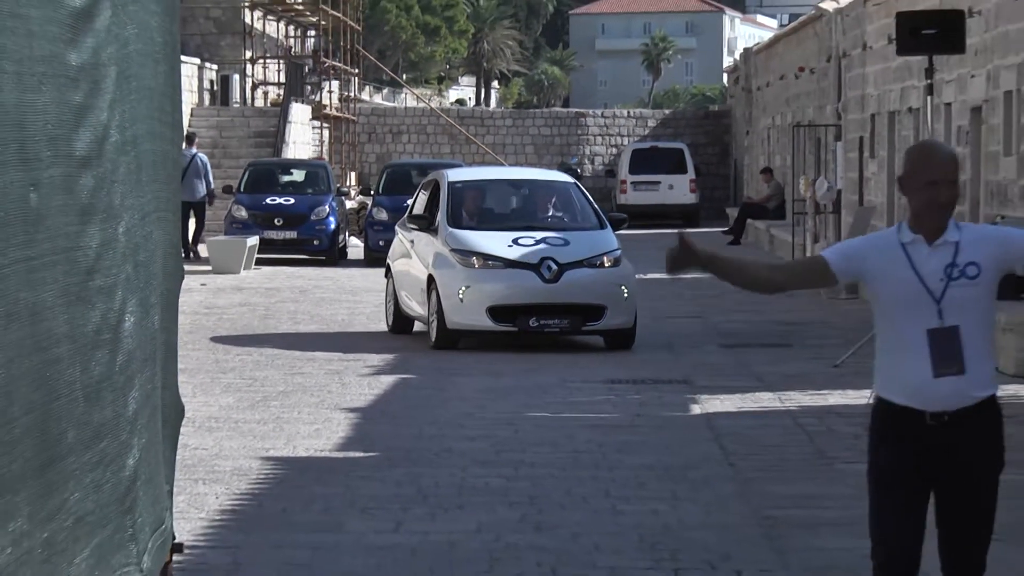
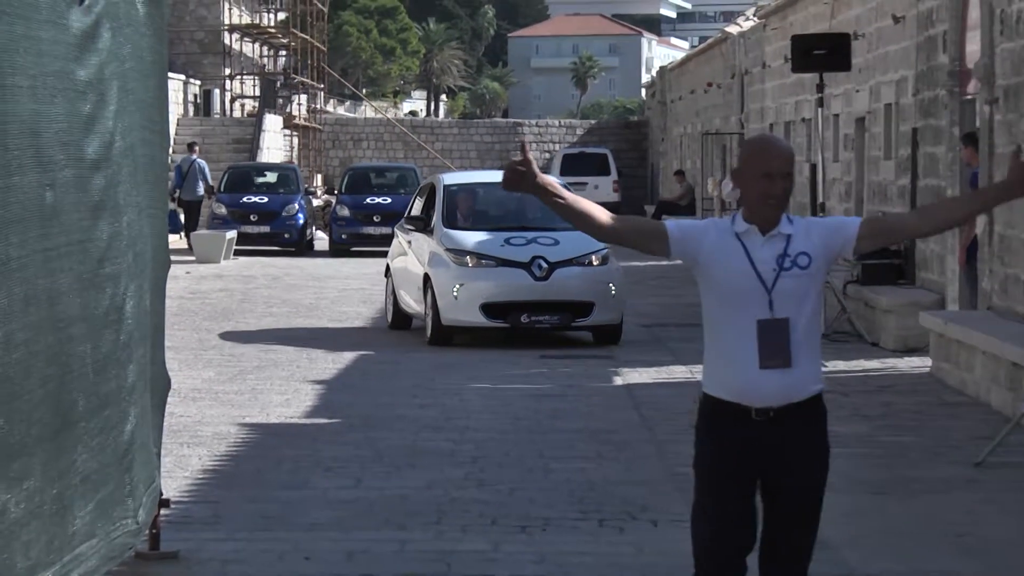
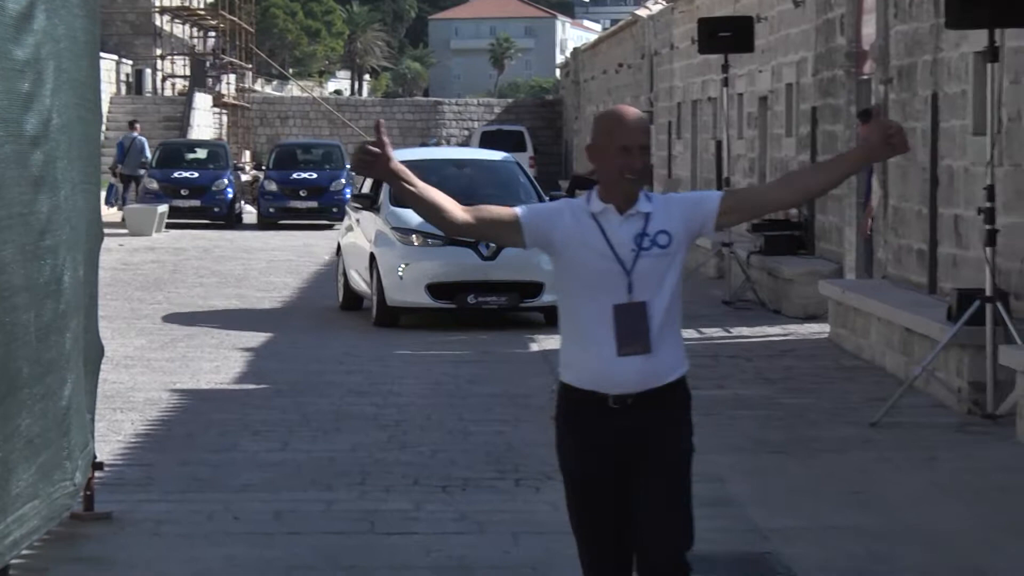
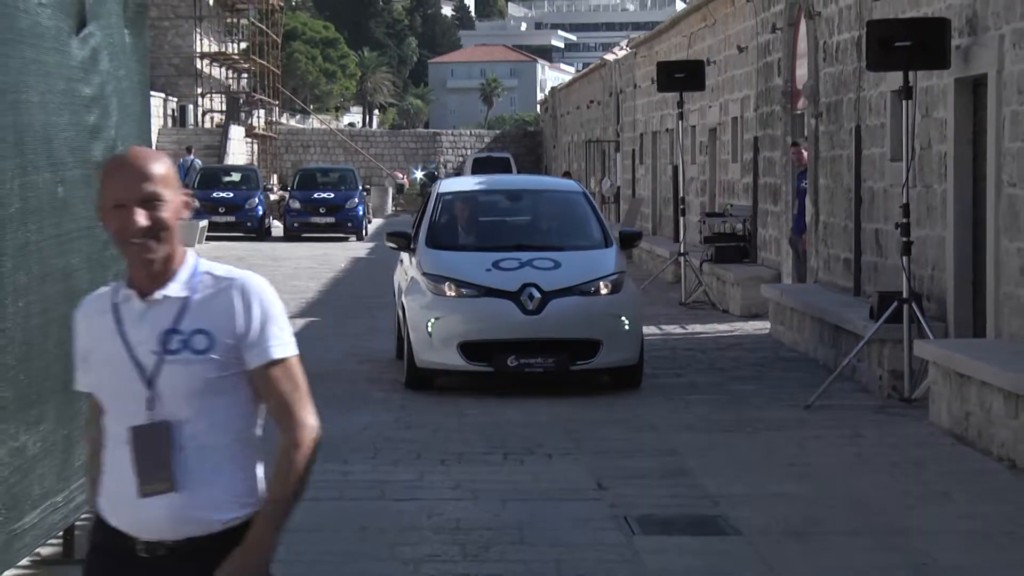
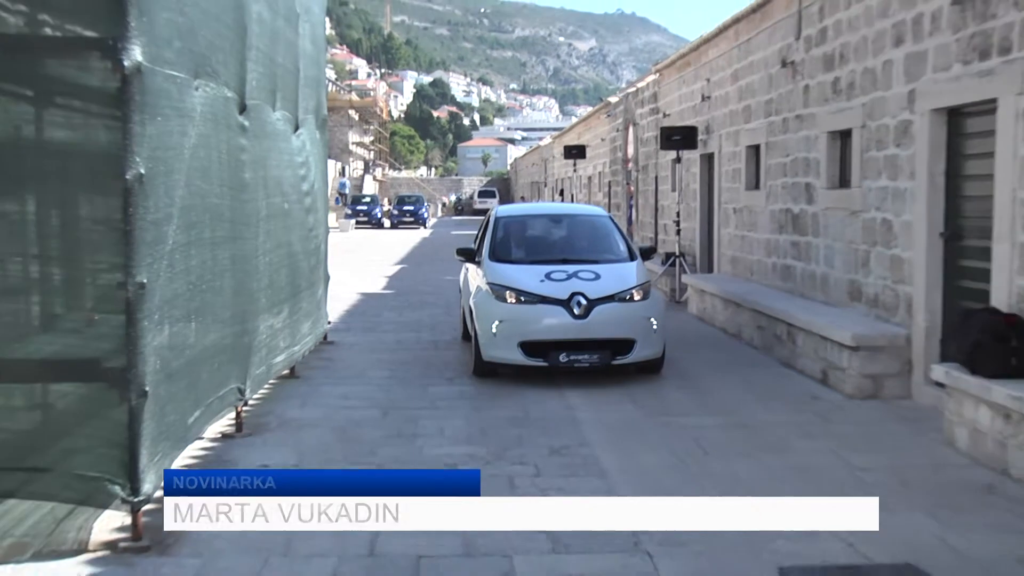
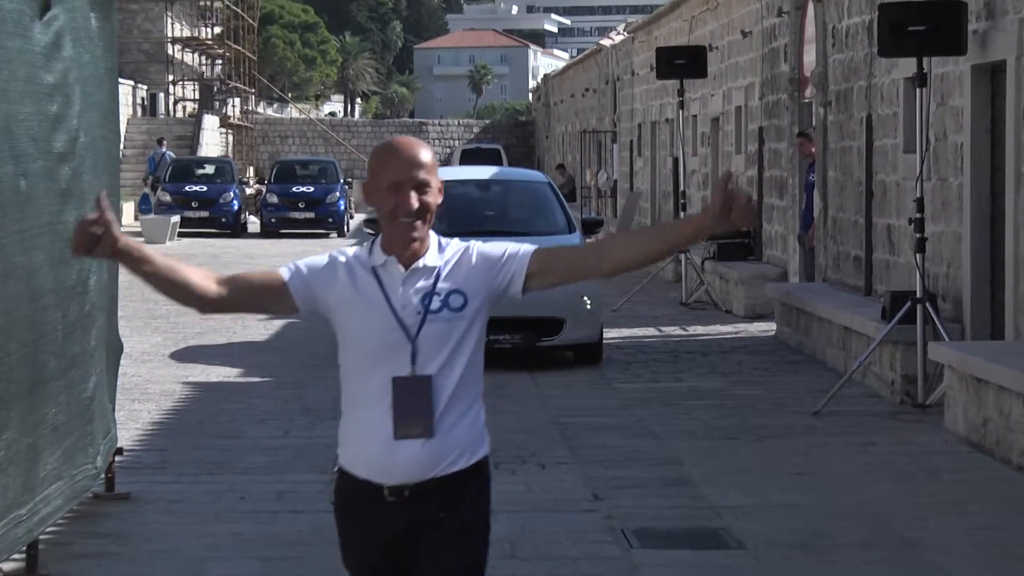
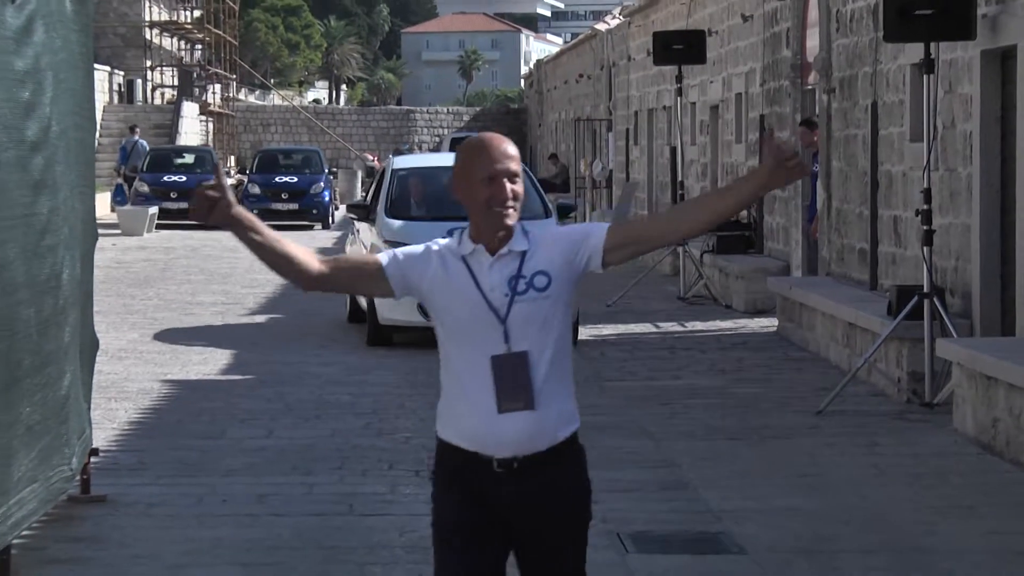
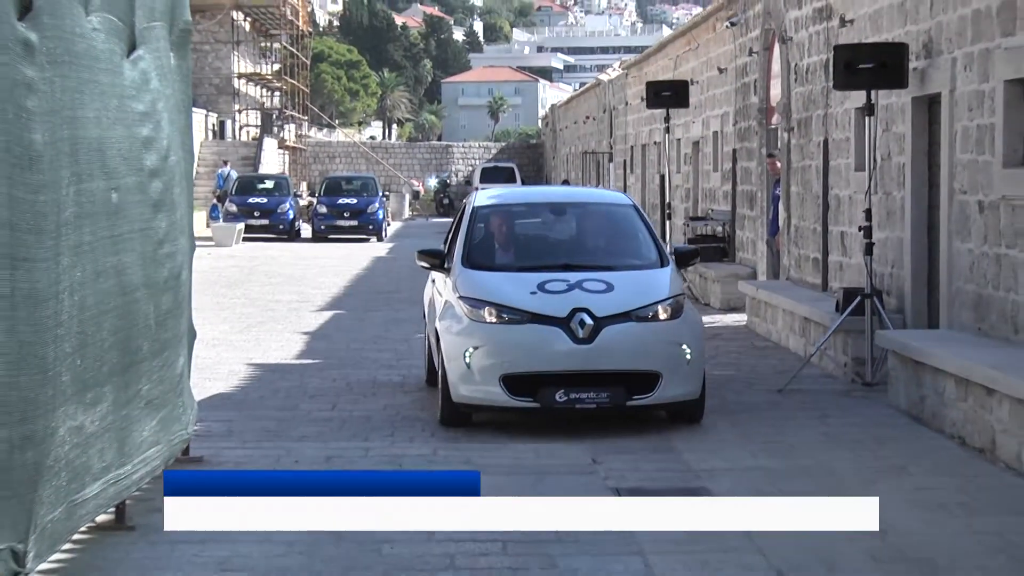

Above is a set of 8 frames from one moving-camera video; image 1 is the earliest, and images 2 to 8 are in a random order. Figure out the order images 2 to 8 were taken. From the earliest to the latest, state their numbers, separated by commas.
2, 3, 7, 6, 4, 8, 5
